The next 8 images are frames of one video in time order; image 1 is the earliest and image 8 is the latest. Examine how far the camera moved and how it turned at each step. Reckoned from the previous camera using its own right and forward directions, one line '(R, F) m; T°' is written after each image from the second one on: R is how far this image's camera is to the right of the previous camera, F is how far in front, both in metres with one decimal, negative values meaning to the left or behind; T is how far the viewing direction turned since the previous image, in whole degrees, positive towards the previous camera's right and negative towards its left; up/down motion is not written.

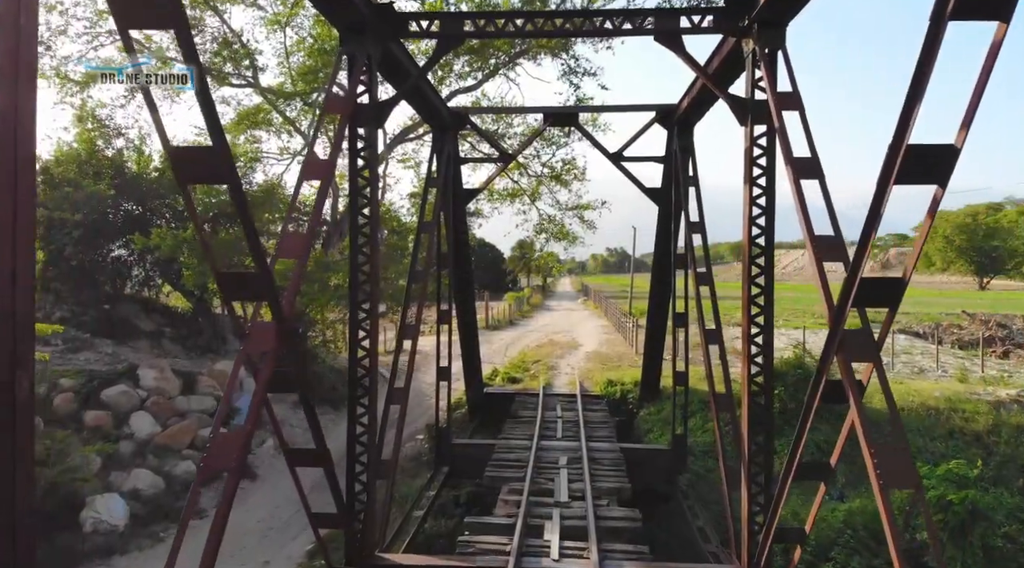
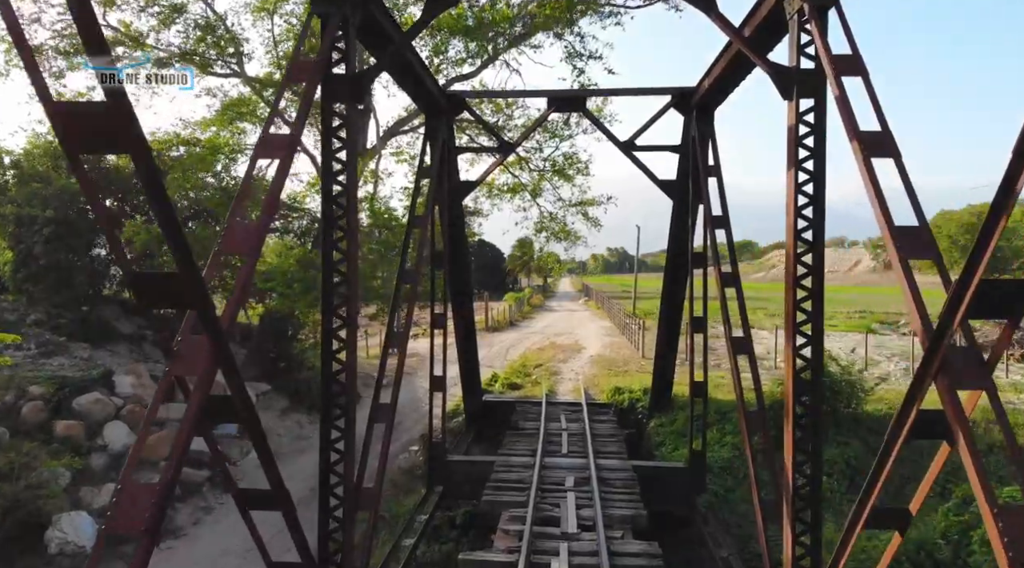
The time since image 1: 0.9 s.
(0.0, +0.9) m; 0°
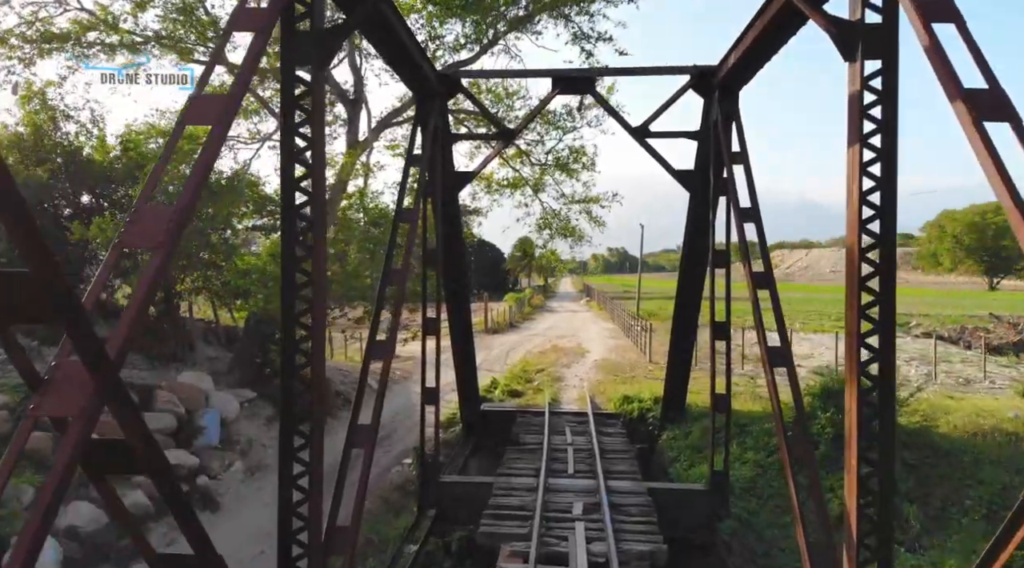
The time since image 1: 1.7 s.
(0.0, +0.9) m; 0°
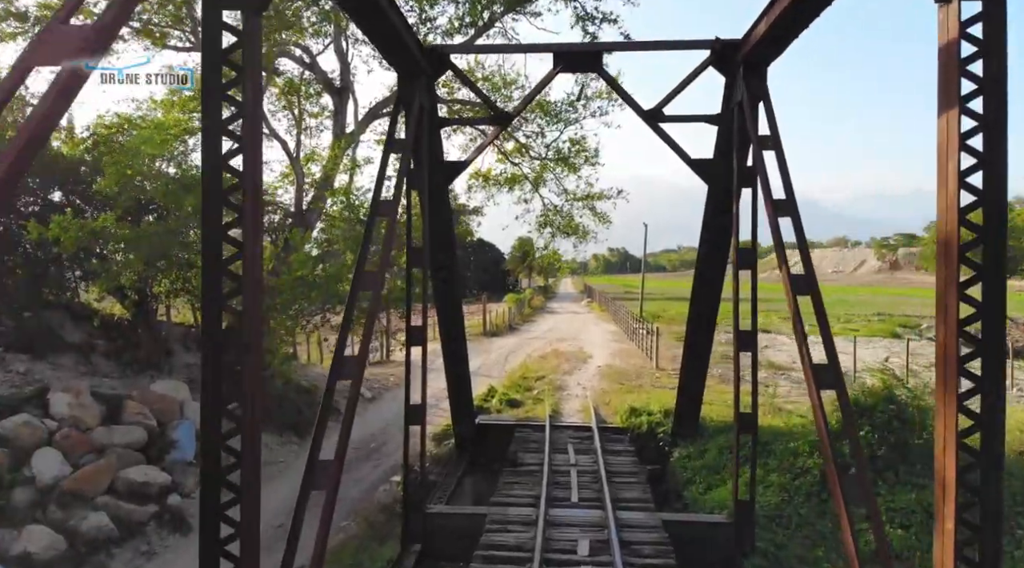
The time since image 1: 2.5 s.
(0.0, +1.0) m; 0°
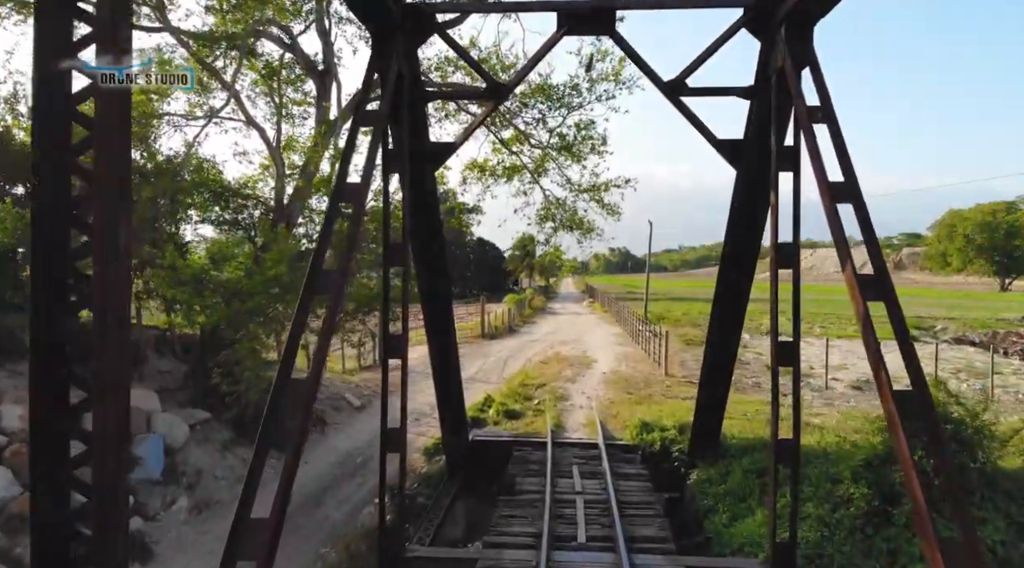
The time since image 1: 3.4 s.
(0.0, +1.1) m; 0°
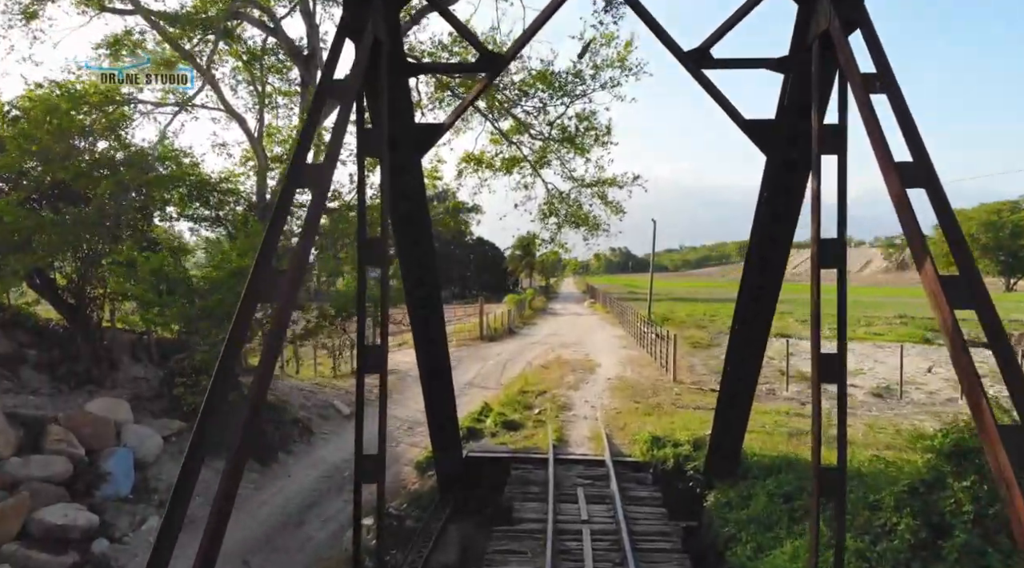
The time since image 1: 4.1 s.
(0.0, +0.8) m; 0°
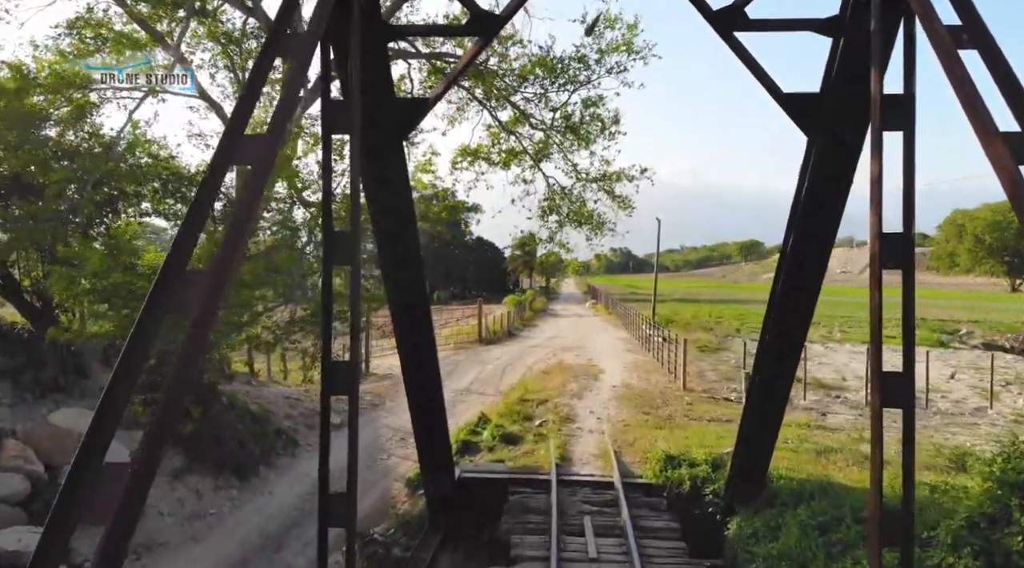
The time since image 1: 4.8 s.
(0.0, +0.9) m; 0°
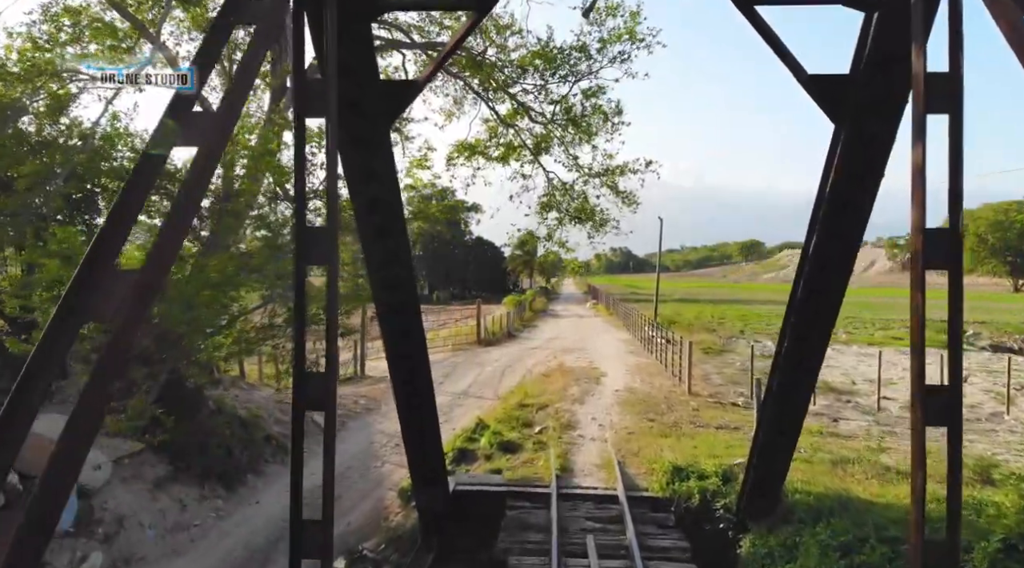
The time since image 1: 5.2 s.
(0.0, +0.5) m; 0°
